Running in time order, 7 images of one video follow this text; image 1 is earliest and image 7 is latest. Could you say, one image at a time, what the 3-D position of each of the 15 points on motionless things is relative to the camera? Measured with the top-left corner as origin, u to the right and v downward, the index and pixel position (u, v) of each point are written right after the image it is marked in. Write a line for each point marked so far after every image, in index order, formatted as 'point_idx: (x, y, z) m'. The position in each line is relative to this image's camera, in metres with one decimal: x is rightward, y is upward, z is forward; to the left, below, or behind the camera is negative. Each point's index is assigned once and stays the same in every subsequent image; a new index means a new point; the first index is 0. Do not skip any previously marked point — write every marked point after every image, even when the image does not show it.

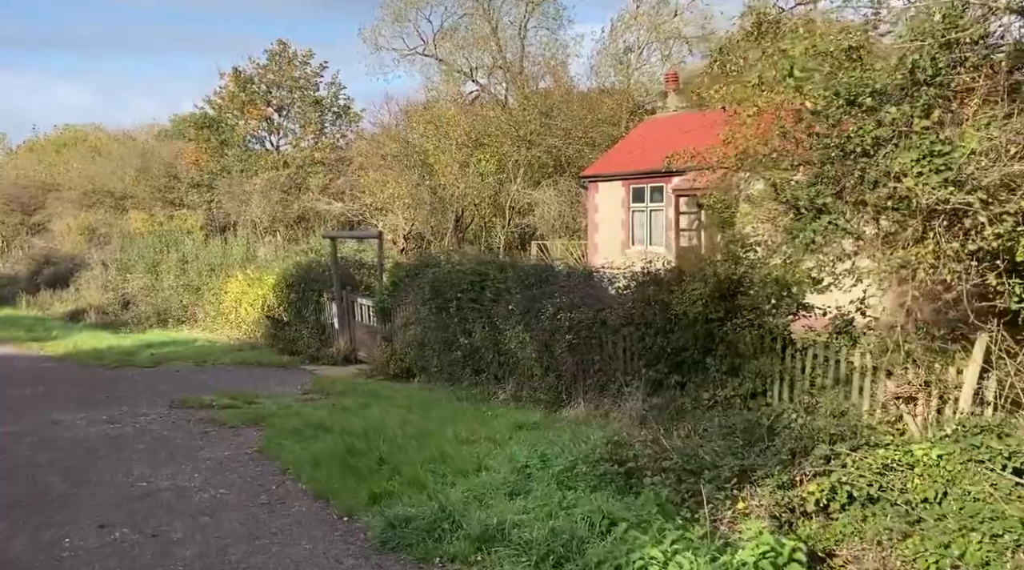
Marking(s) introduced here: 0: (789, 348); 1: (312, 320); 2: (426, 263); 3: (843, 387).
0: (+2.6, -0.6, +9.2) m
1: (-3.7, -0.6, +18.1) m
2: (-1.2, +0.3, +14.3) m
3: (+2.9, -0.9, +8.7) m
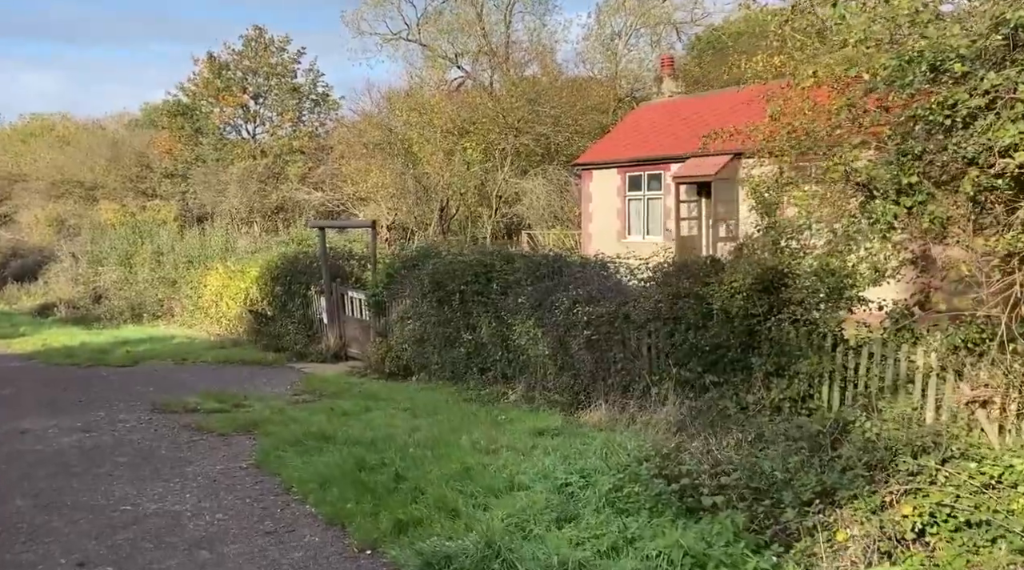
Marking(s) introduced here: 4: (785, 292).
0: (+2.8, -0.5, +8.4) m
1: (-3.7, -0.5, +17.0) m
2: (-1.1, +0.4, +13.4) m
3: (+3.1, -0.8, +7.9) m
4: (+2.4, 0.0, +8.7) m
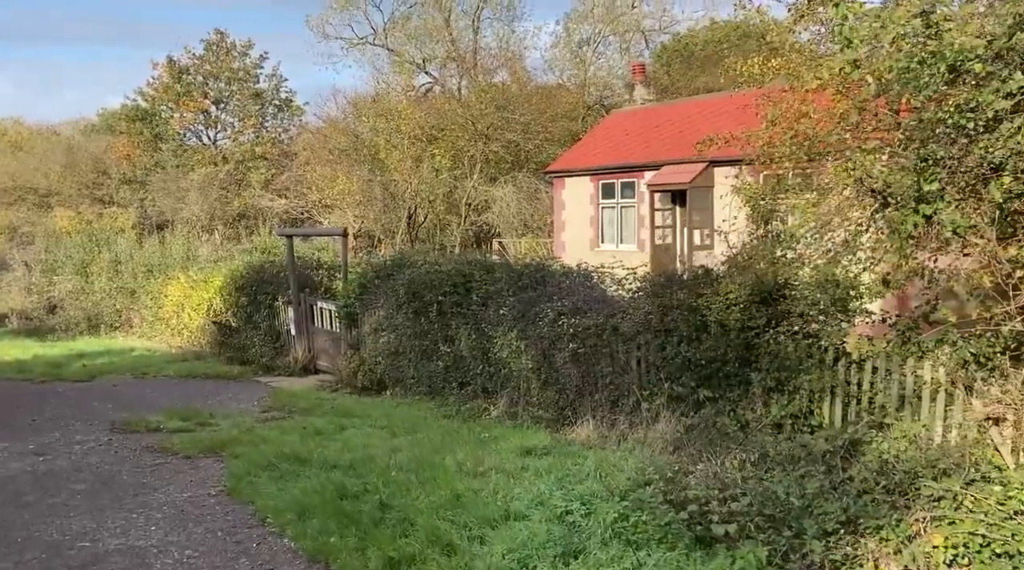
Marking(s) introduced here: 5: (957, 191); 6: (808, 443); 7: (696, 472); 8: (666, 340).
0: (+2.7, -0.6, +8.0) m
1: (-4.2, -0.7, +16.4) m
2: (-1.4, +0.3, +12.8) m
3: (+3.0, -0.9, +7.5) m
4: (+2.3, -0.1, +8.3) m
5: (+2.8, +0.6, +6.1) m
6: (+2.3, -1.2, +7.5) m
7: (+1.3, -1.3, +6.9) m
8: (+1.4, -0.5, +9.2) m
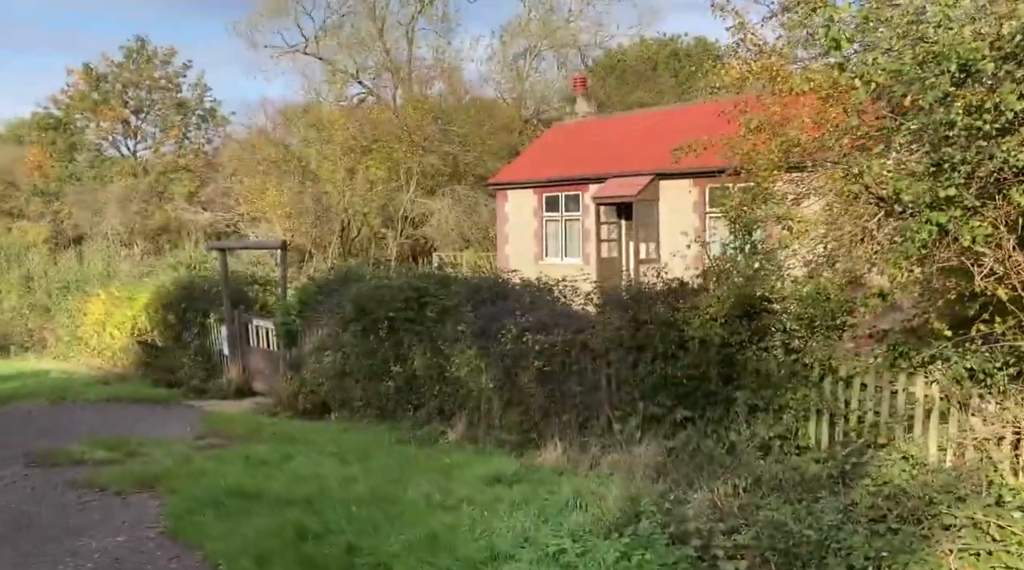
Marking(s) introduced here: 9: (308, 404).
0: (+2.4, -0.7, +7.6) m
1: (-5.0, -1.0, +15.4) m
2: (-2.0, +0.1, +12.1) m
3: (+2.8, -1.0, +7.1) m
4: (+2.1, -0.3, +7.9) m
5: (+2.7, +0.5, +5.7) m
6: (+2.1, -1.3, +7.0) m
7: (+1.2, -1.4, +6.4) m
8: (+1.1, -0.6, +8.6) m
9: (-2.5, -1.5, +12.1) m
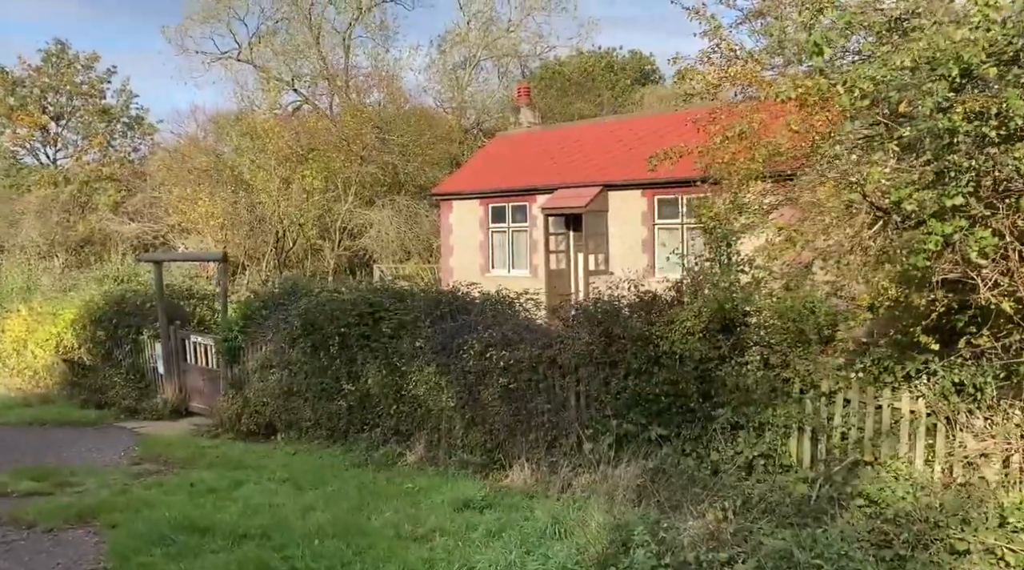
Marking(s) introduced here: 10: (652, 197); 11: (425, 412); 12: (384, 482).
0: (+2.2, -0.8, +7.3) m
1: (-5.8, -1.2, +14.6) m
2: (-2.6, -0.1, +11.5) m
3: (+2.7, -1.1, +6.9) m
4: (+1.8, -0.4, +7.6) m
5: (+2.6, +0.4, +5.5) m
6: (+1.9, -1.4, +6.7) m
7: (+1.1, -1.5, +6.0) m
8: (+0.8, -0.8, +8.3) m
9: (-3.1, -1.6, +11.5) m
10: (+2.4, +1.5, +16.8) m
11: (-0.9, -1.3, +9.7) m
12: (-1.1, -1.7, +8.7) m
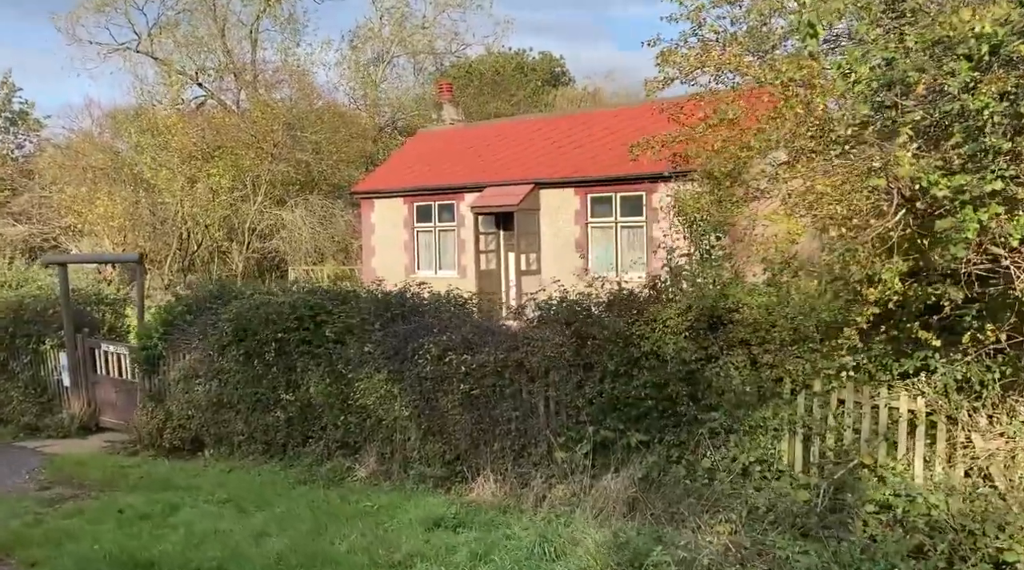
0: (+2.1, -0.8, +6.9) m
1: (-6.7, -1.2, +13.4) m
2: (-3.2, -0.1, +10.6) m
3: (+2.5, -1.0, +6.6) m
4: (+1.6, -0.3, +7.2) m
5: (+2.6, +0.5, +5.1) m
6: (+1.8, -1.4, +6.3) m
7: (+1.0, -1.5, +5.5) m
8: (+0.6, -0.7, +7.8) m
9: (-3.6, -1.7, +10.6) m
10: (+1.2, +1.5, +16.4) m
11: (-1.3, -1.3, +8.9) m
12: (-1.4, -1.7, +7.9) m
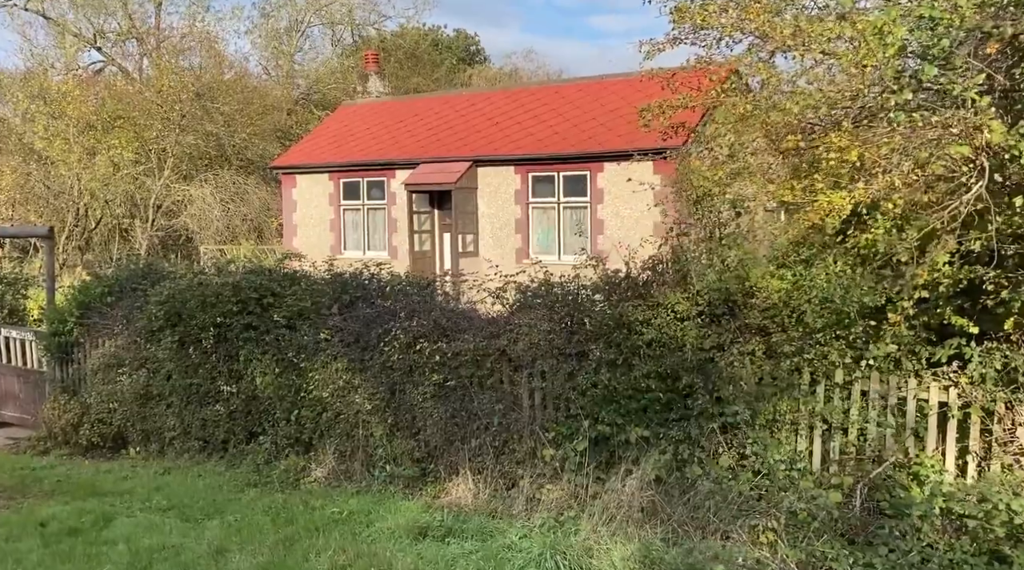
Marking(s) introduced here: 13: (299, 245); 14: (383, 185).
0: (+2.0, -0.6, +6.4) m
1: (-7.3, -1.0, +11.9) m
2: (-3.5, +0.1, +9.5) m
3: (+2.6, -0.9, +6.1) m
4: (+1.6, -0.2, +6.6) m
5: (+2.8, +0.6, +4.6) m
6: (+1.9, -1.2, +5.8) m
7: (+1.2, -1.4, +4.9) m
8: (+0.5, -0.6, +7.0) m
9: (-4.0, -1.5, +9.4) m
10: (+0.2, +1.8, +15.7) m
11: (-1.5, -1.1, +8.0) m
12: (-1.5, -1.6, +7.0) m
13: (-4.1, +0.7, +18.4) m
14: (-2.3, +1.8, +17.4) m
